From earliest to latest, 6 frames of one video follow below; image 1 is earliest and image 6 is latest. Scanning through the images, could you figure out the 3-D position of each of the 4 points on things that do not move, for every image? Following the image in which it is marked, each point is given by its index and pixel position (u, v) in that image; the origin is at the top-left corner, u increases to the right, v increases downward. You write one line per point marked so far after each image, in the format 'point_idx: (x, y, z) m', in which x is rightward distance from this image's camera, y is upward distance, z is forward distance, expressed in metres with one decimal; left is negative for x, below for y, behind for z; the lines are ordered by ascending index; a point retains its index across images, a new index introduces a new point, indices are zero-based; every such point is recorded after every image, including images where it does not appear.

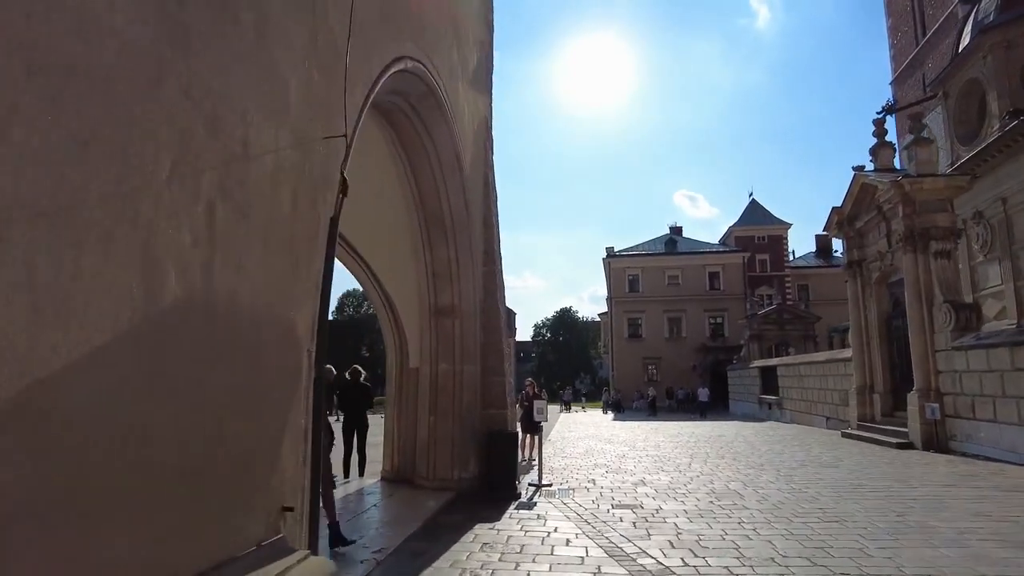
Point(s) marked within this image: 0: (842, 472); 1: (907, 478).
0: (+5.4, -3.0, +10.8) m
1: (+5.9, -2.9, +9.9) m
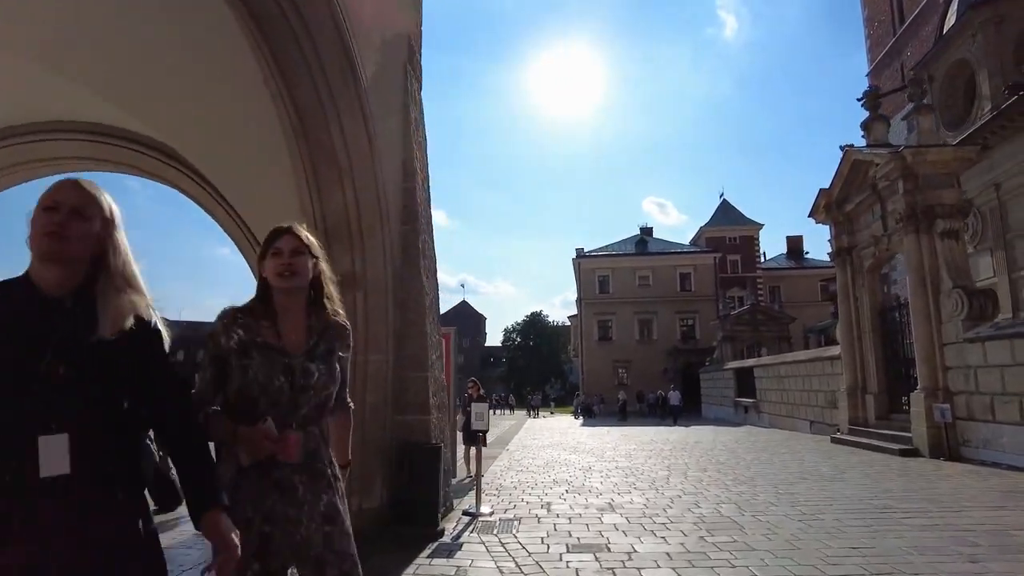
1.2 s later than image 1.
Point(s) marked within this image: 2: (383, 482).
0: (+4.5, -2.7, +8.8) m
1: (+5.1, -2.5, +8.0) m
2: (-1.2, -1.8, +6.3) m
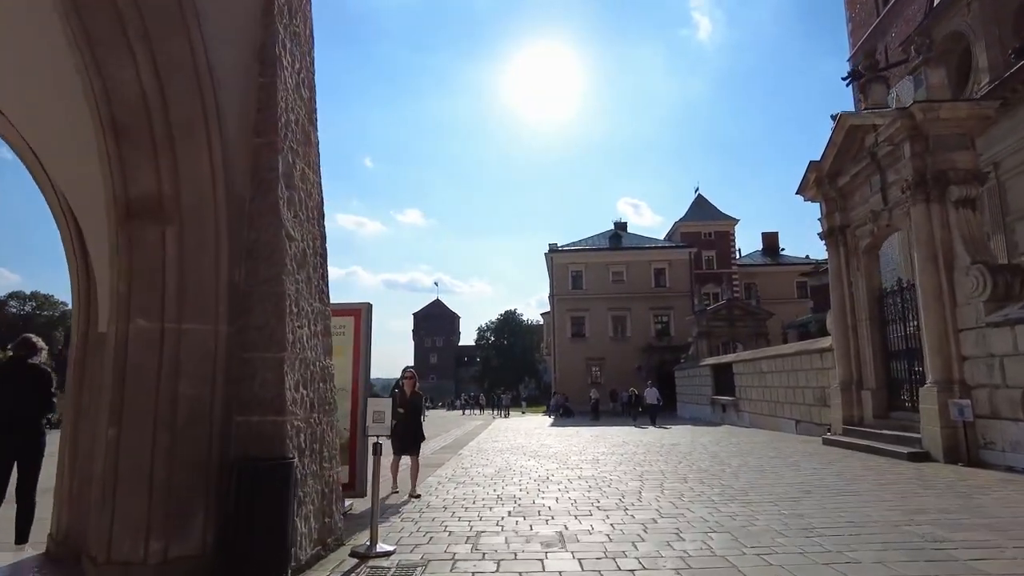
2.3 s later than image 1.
0: (+3.8, -2.3, +6.9) m
1: (+4.4, -2.1, +6.0) m
2: (-1.9, -1.4, +4.1) m
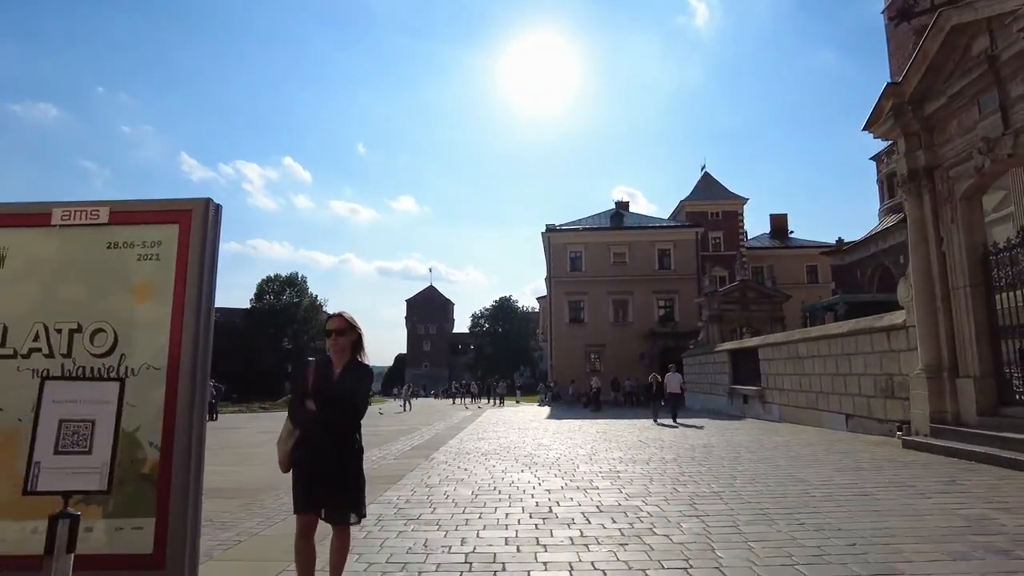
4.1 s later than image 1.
0: (+3.6, -1.6, +3.3) m
1: (+4.3, -1.5, +2.5) m
2: (-2.0, -0.8, +0.5) m
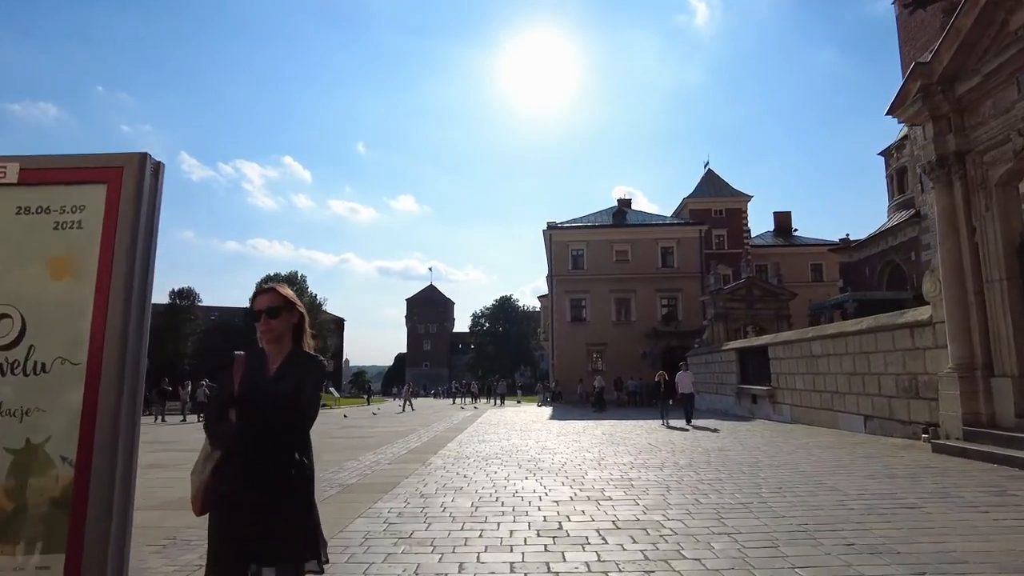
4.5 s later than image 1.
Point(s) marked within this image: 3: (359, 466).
0: (+3.7, -1.5, +2.6) m
1: (+4.3, -1.4, +1.7) m
2: (-2.0, -0.7, -0.2) m
3: (-2.5, -2.9, +10.9) m
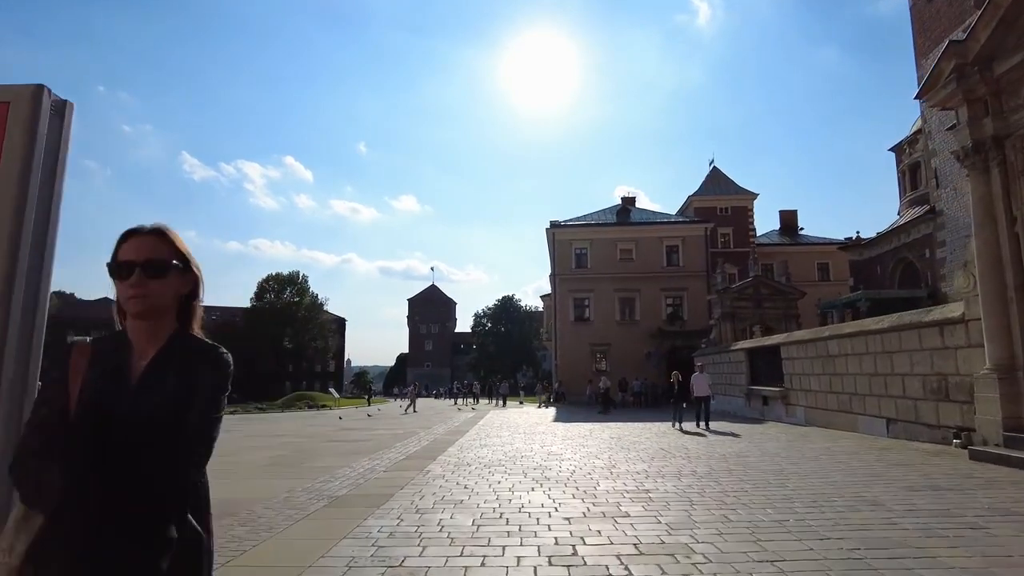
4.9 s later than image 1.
0: (+3.7, -1.4, +1.8) m
1: (+4.3, -1.3, +0.9) m
2: (-2.0, -0.6, -1.0) m
3: (-2.5, -2.9, +10.1) m
